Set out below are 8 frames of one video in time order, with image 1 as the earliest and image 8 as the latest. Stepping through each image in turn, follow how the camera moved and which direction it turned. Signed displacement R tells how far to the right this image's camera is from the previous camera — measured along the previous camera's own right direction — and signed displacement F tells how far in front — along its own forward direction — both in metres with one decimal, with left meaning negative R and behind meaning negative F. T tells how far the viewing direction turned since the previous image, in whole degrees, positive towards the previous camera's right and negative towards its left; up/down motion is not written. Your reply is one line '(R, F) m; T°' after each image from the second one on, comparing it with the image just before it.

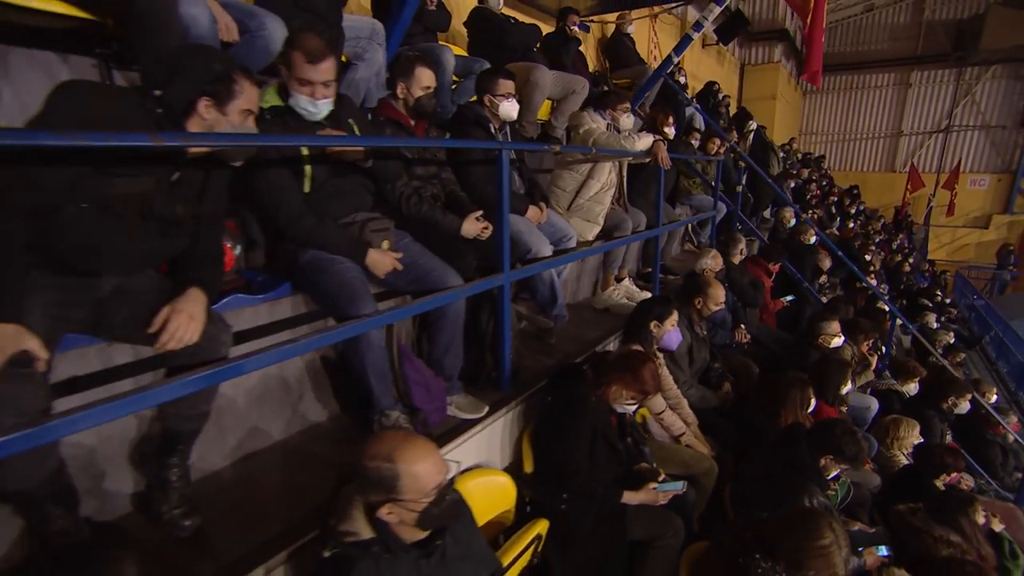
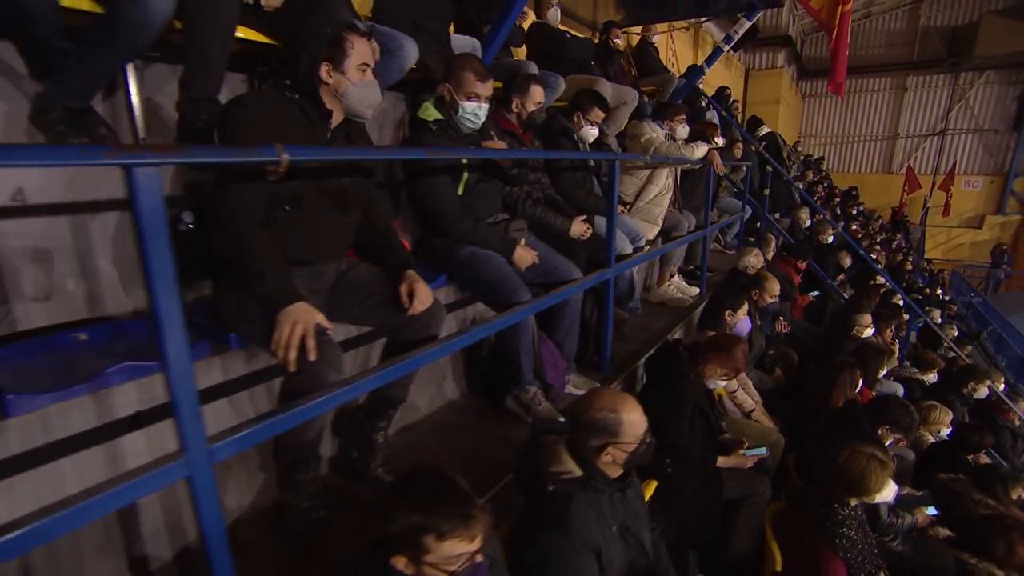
(-0.6, -0.3) m; +1°
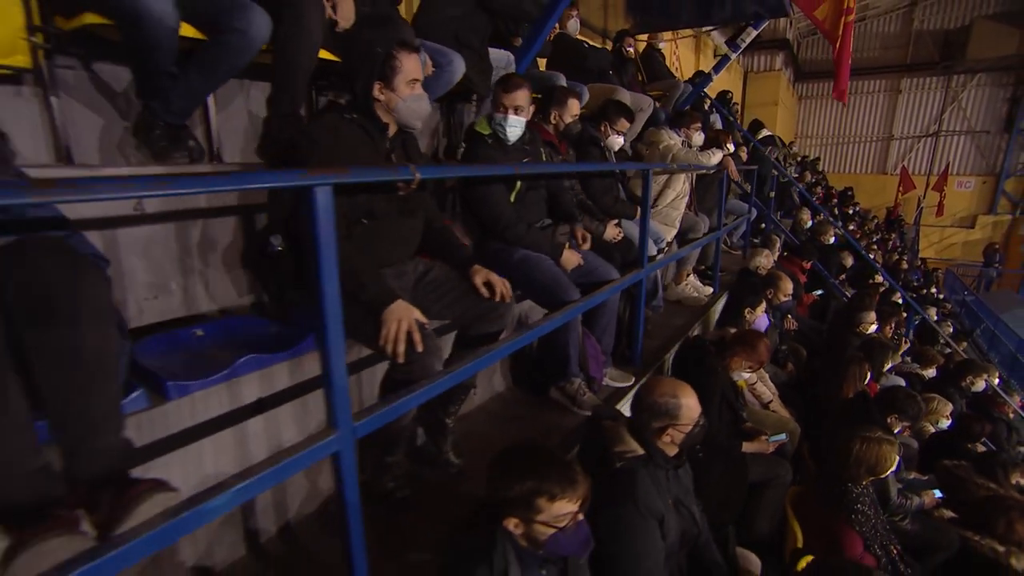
(-0.3, -0.2) m; +1°
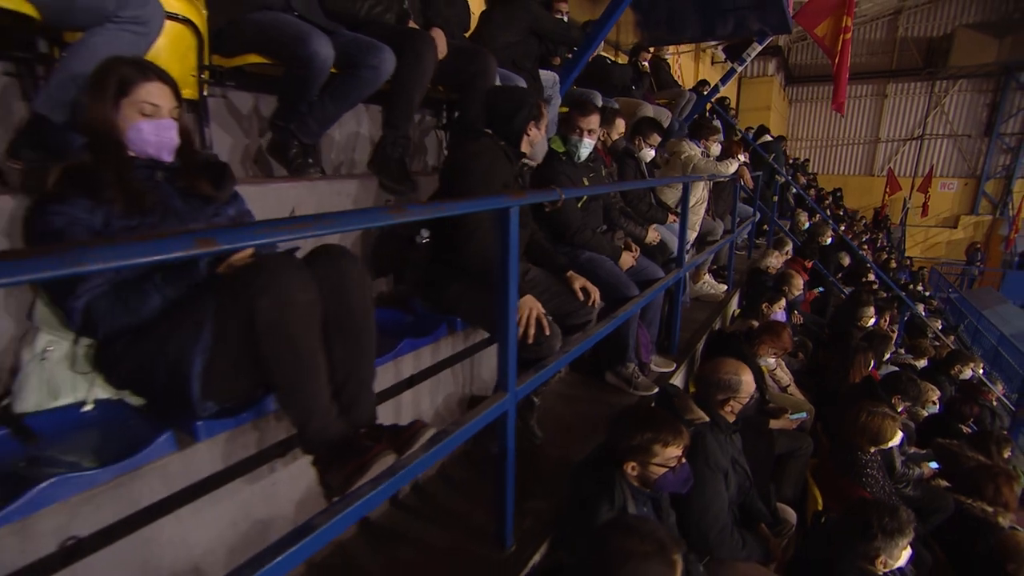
(-0.4, -0.4) m; +1°
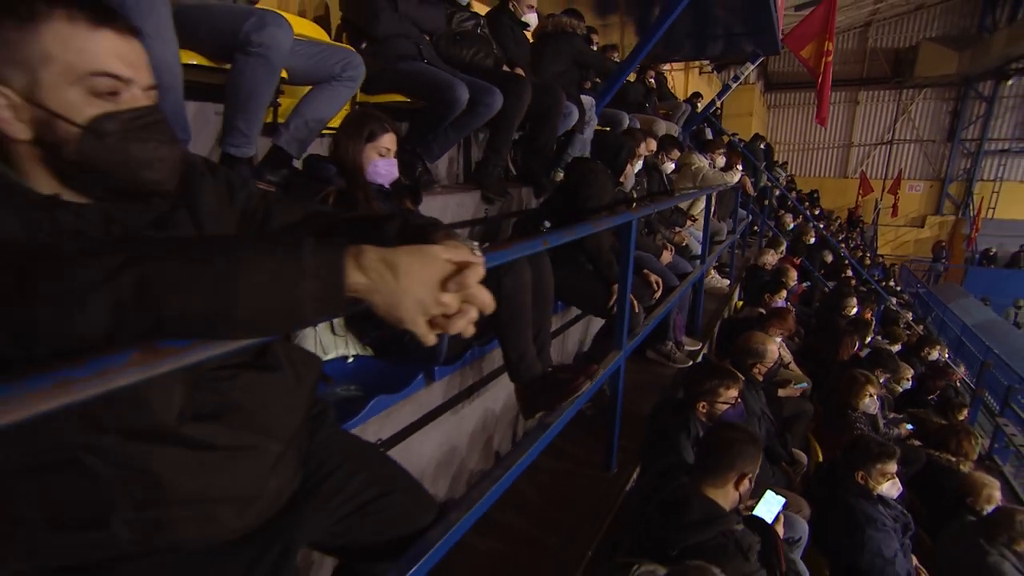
(-0.6, -0.6) m; +2°
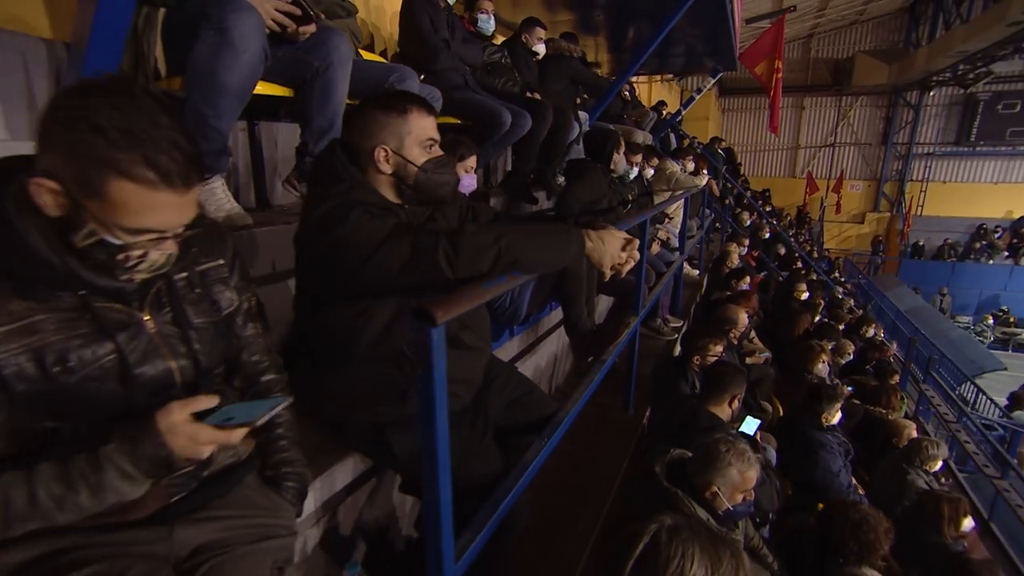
(-0.5, -0.6) m; +4°
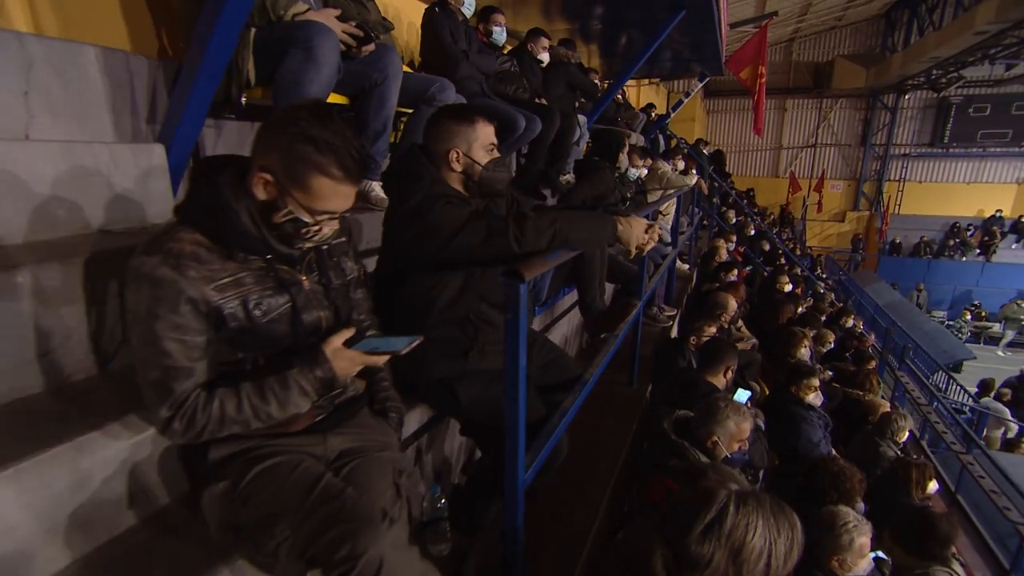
(-0.2, -0.3) m; +1°
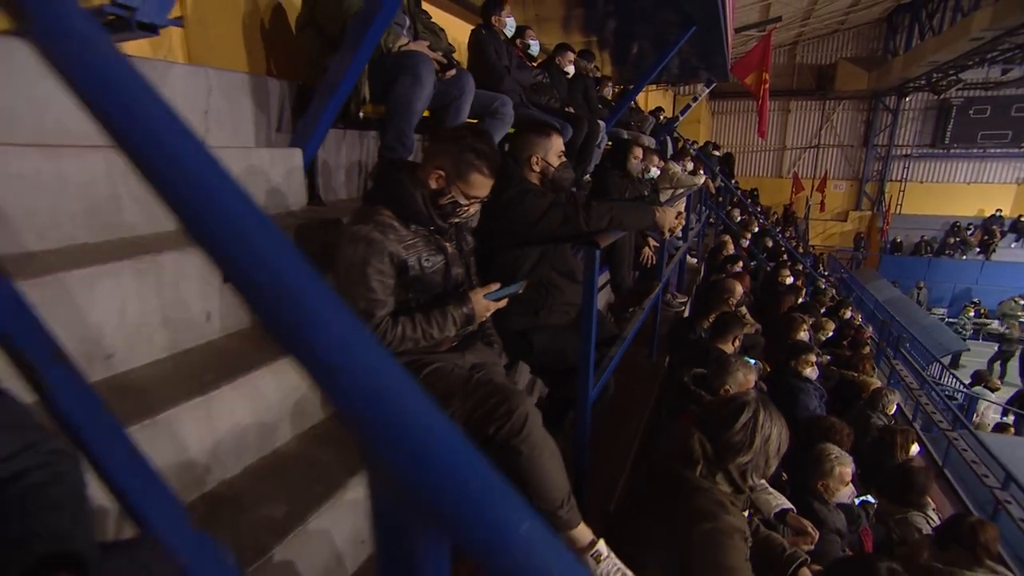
(-0.3, -0.5) m; 0°
